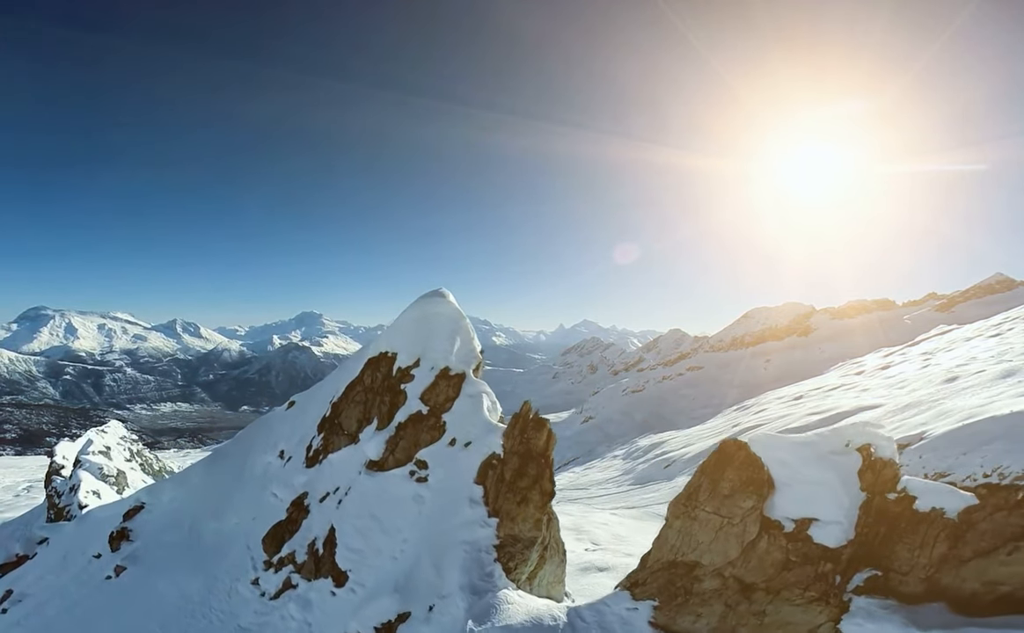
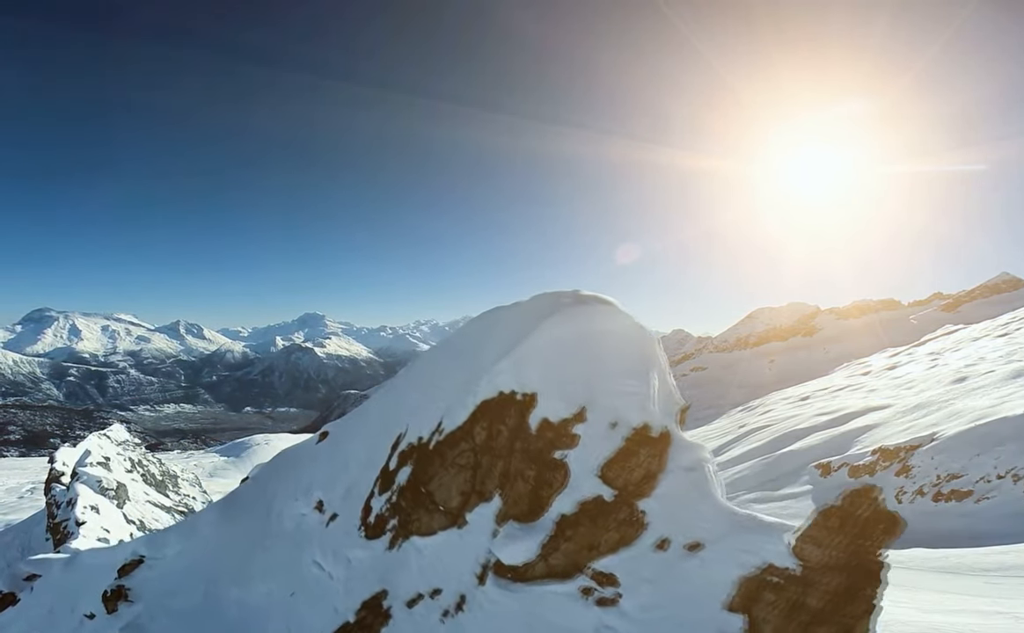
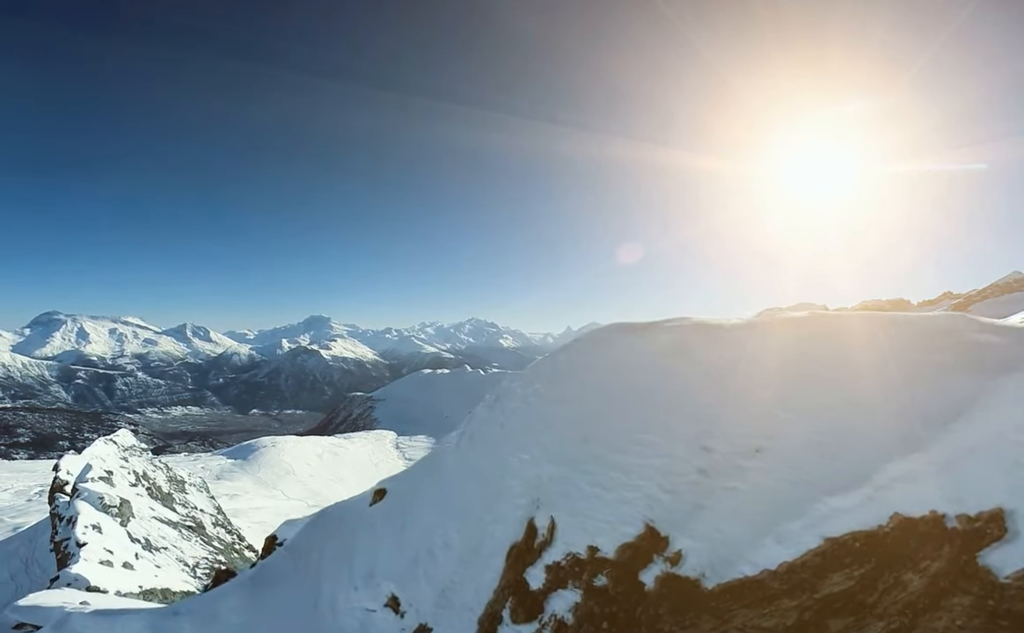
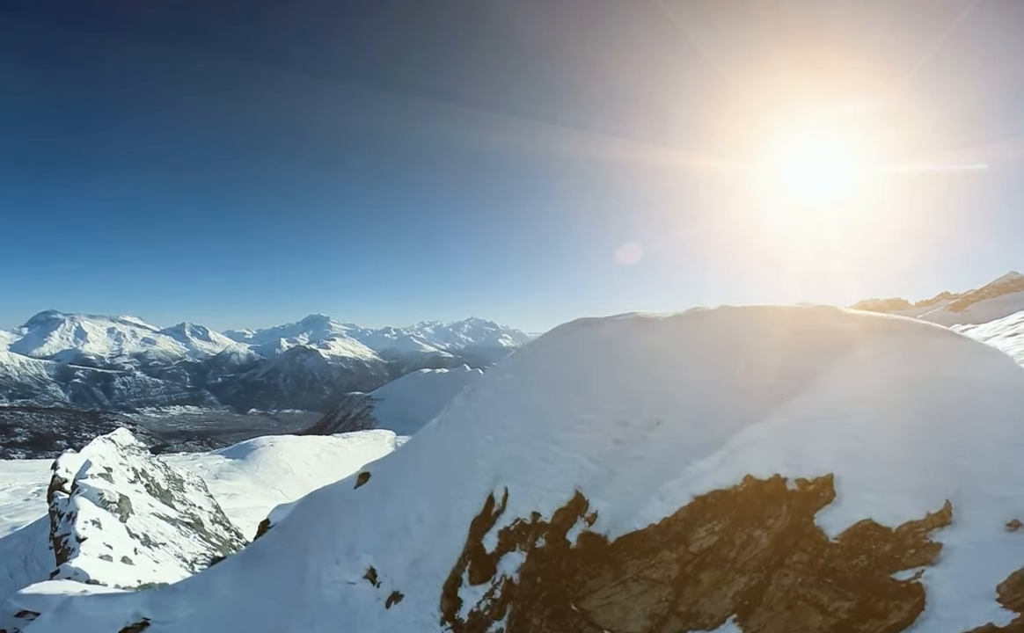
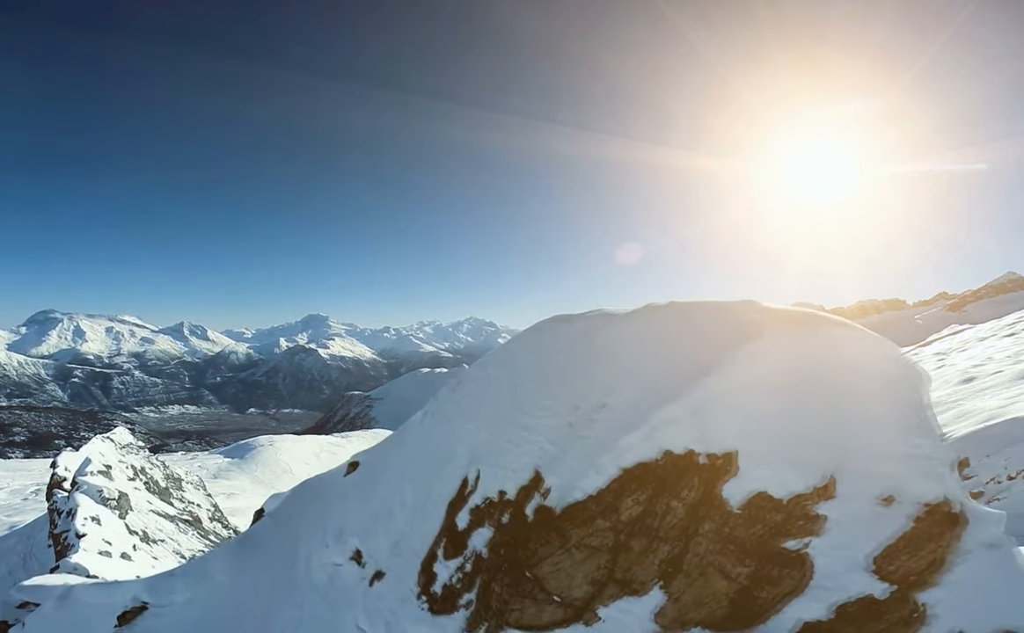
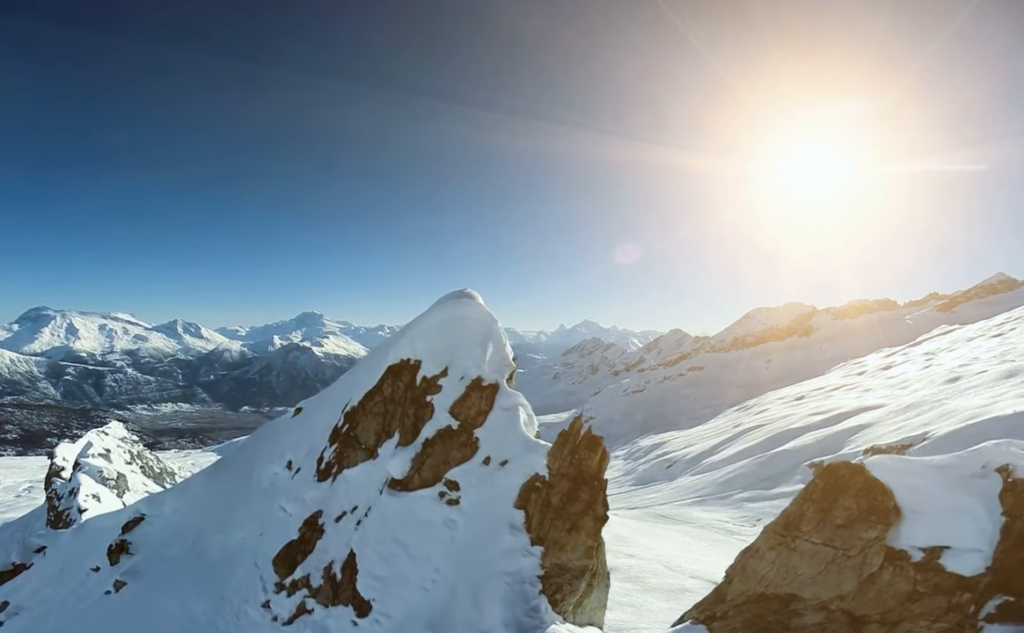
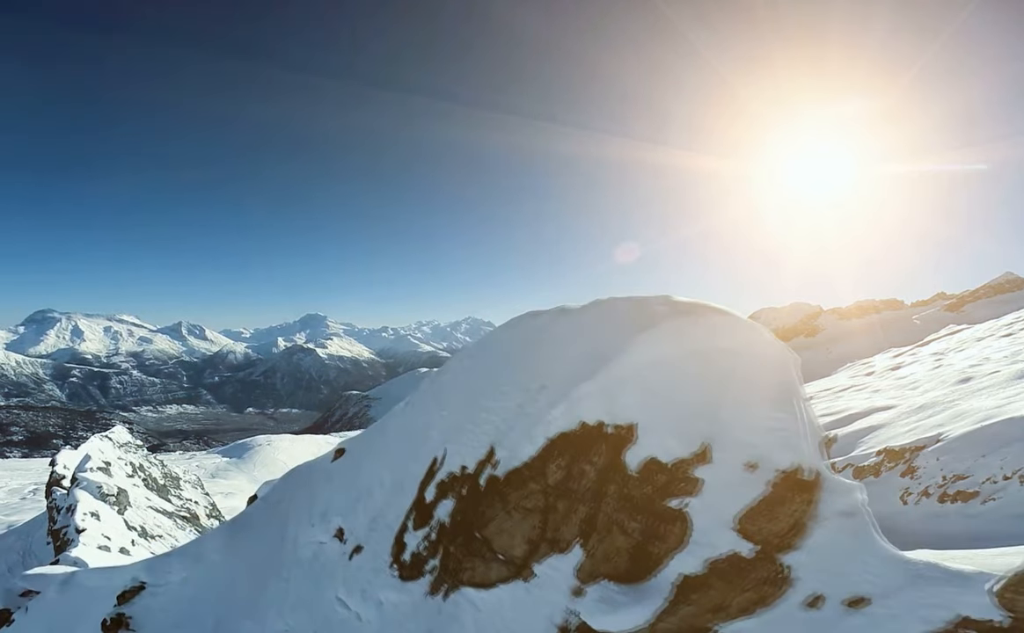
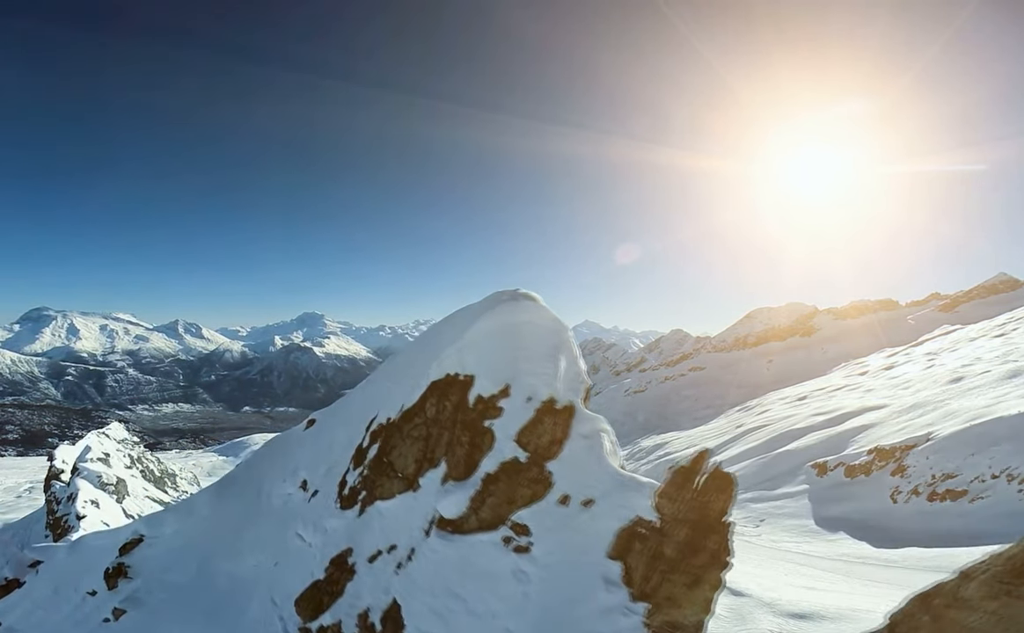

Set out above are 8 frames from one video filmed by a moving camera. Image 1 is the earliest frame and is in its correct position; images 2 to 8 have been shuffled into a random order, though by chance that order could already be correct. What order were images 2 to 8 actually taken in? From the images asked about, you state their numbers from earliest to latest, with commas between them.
6, 8, 2, 7, 5, 4, 3
